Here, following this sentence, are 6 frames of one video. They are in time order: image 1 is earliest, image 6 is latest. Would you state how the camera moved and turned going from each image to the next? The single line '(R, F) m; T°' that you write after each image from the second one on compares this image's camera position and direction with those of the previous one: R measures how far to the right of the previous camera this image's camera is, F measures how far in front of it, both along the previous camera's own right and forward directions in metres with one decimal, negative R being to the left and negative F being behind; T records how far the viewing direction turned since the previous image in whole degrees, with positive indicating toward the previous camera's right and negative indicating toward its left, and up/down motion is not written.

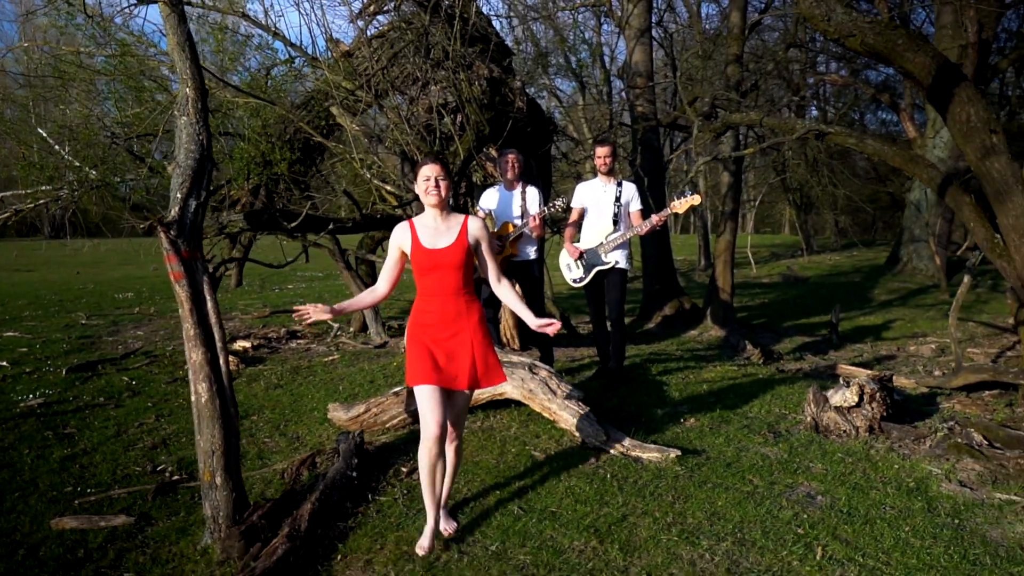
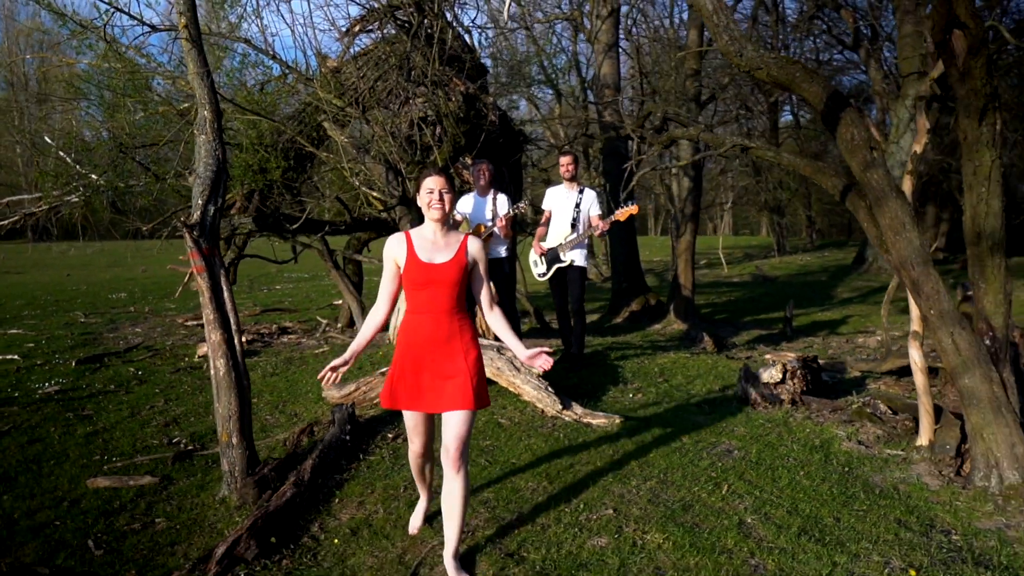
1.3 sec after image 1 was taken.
(+0.1, -0.9) m; +1°
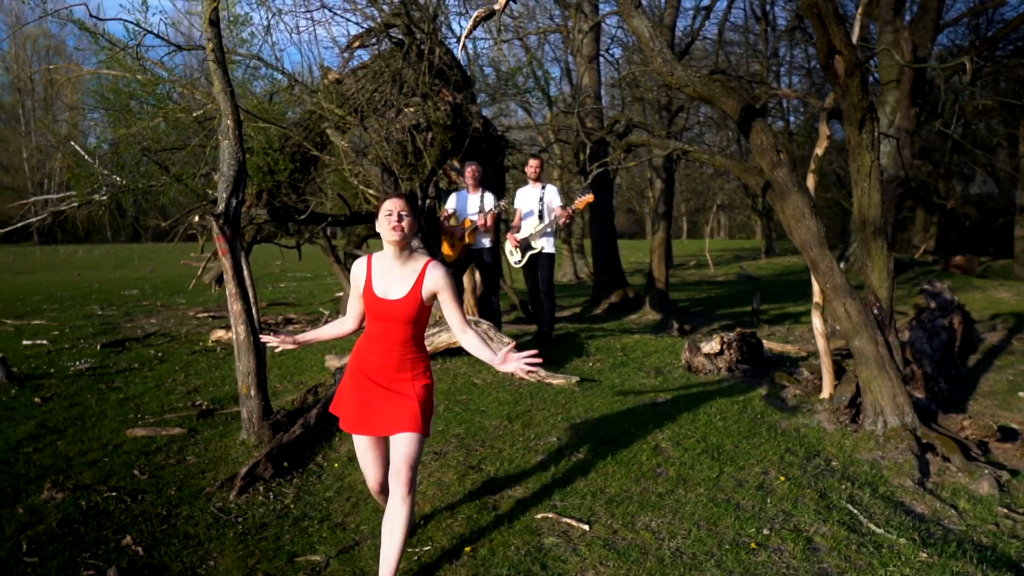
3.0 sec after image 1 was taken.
(+0.2, -1.1) m; 0°
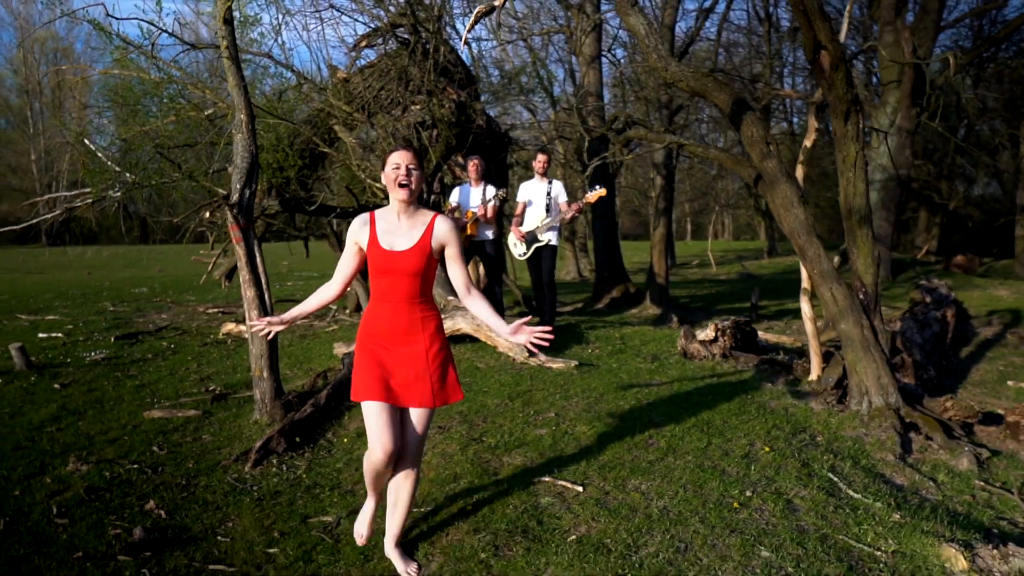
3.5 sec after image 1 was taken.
(0.0, -0.3) m; 0°
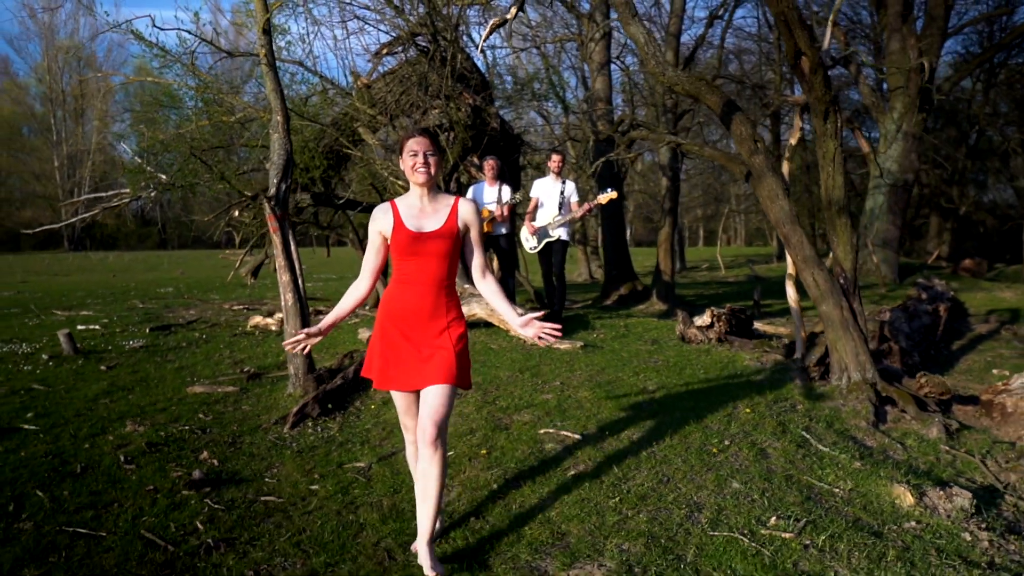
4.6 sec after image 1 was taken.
(0.0, -0.7) m; -1°
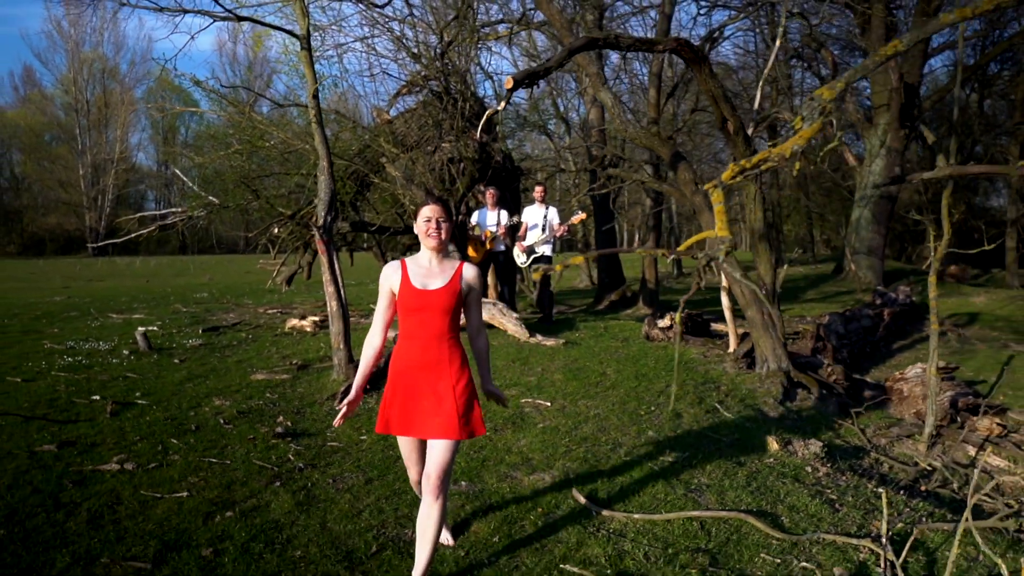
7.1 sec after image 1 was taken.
(+0.2, -2.0) m; -1°
